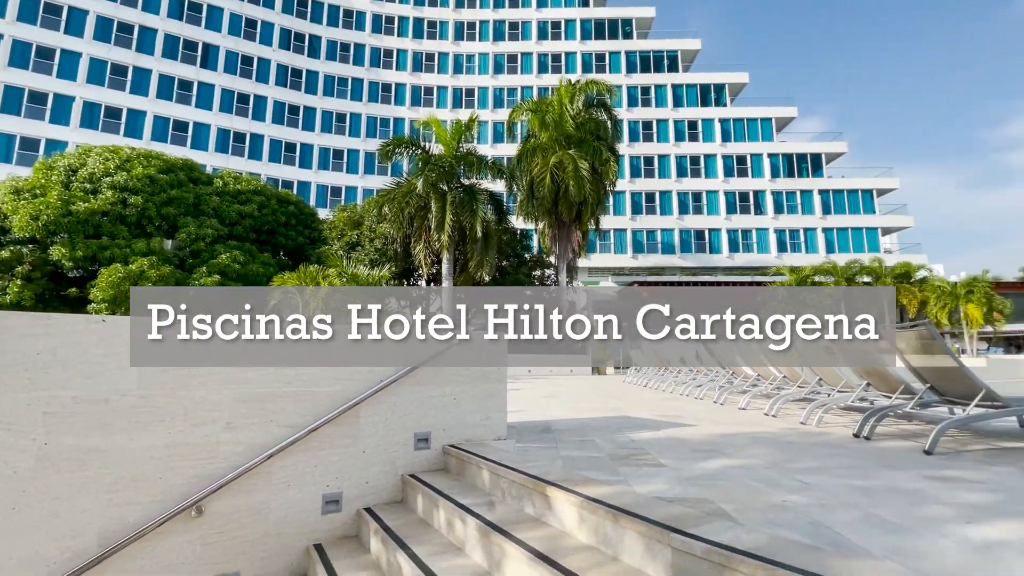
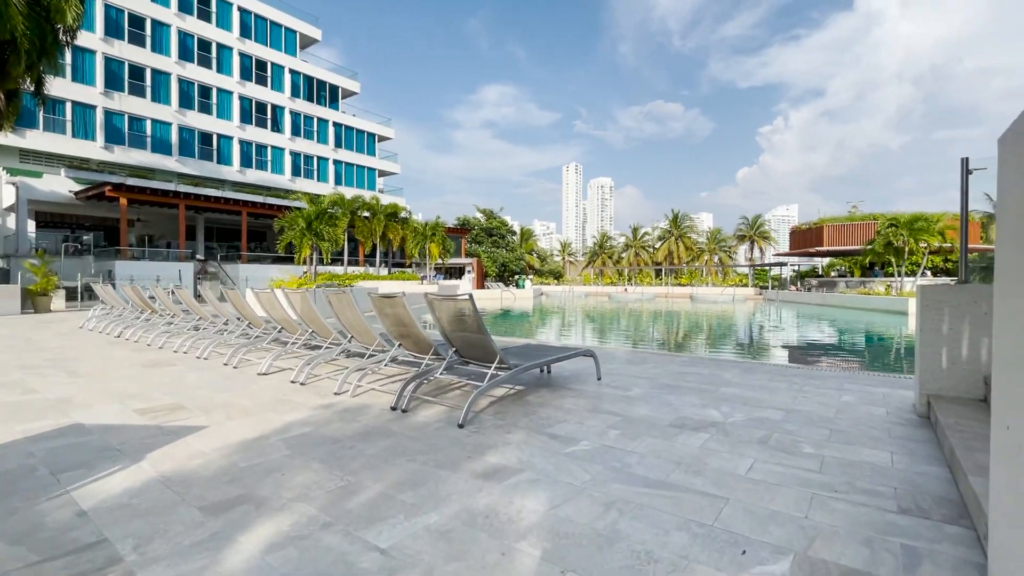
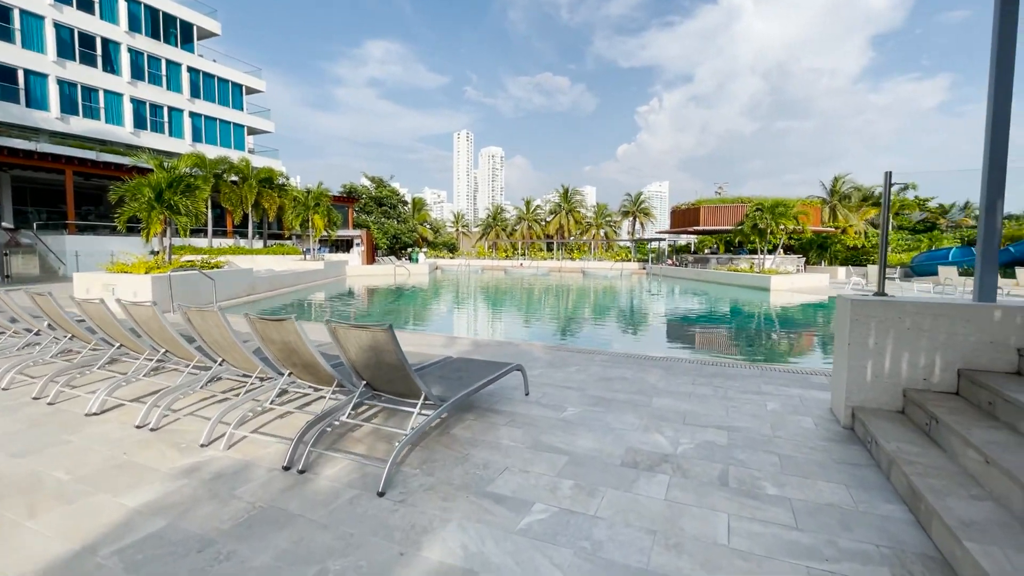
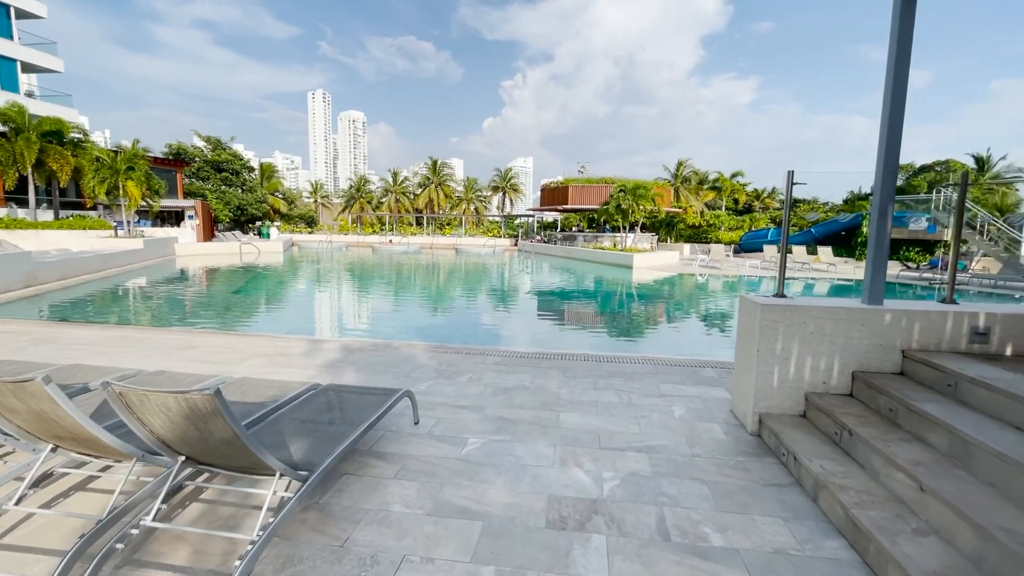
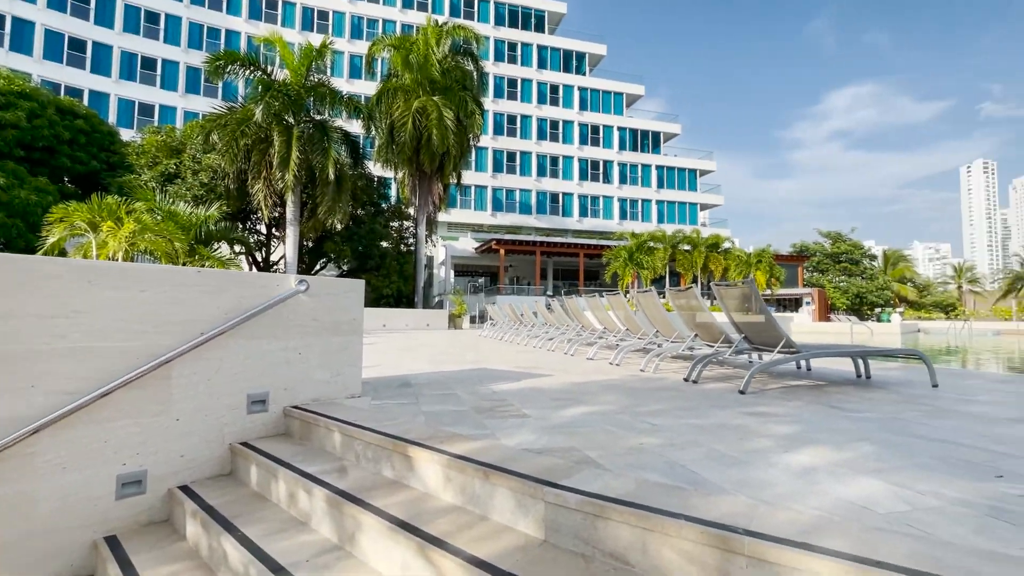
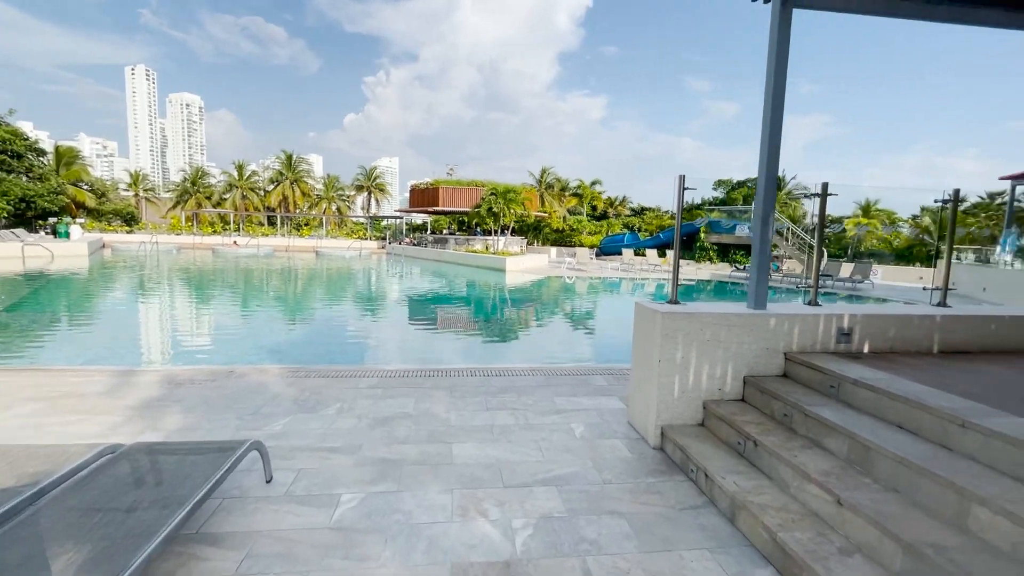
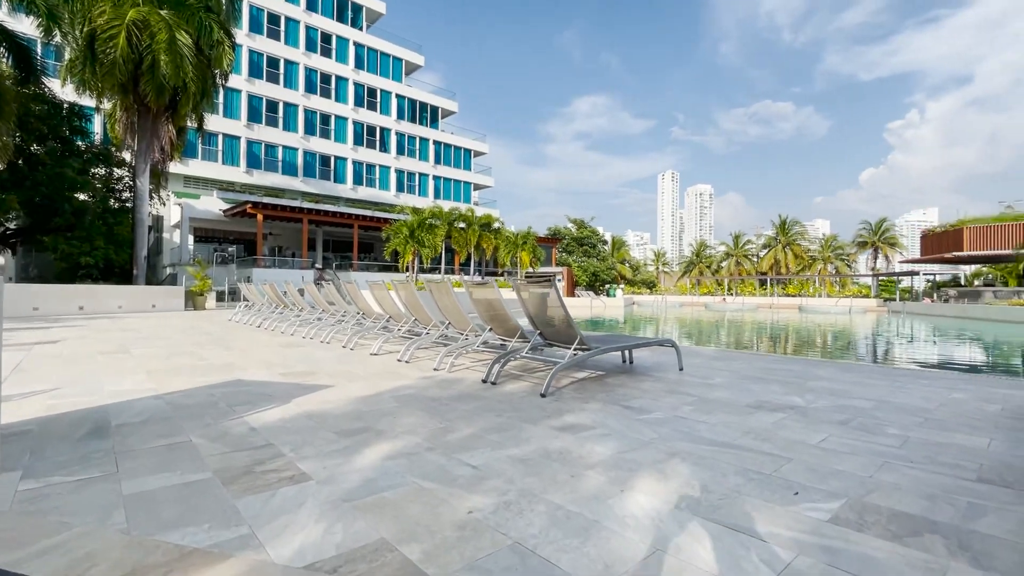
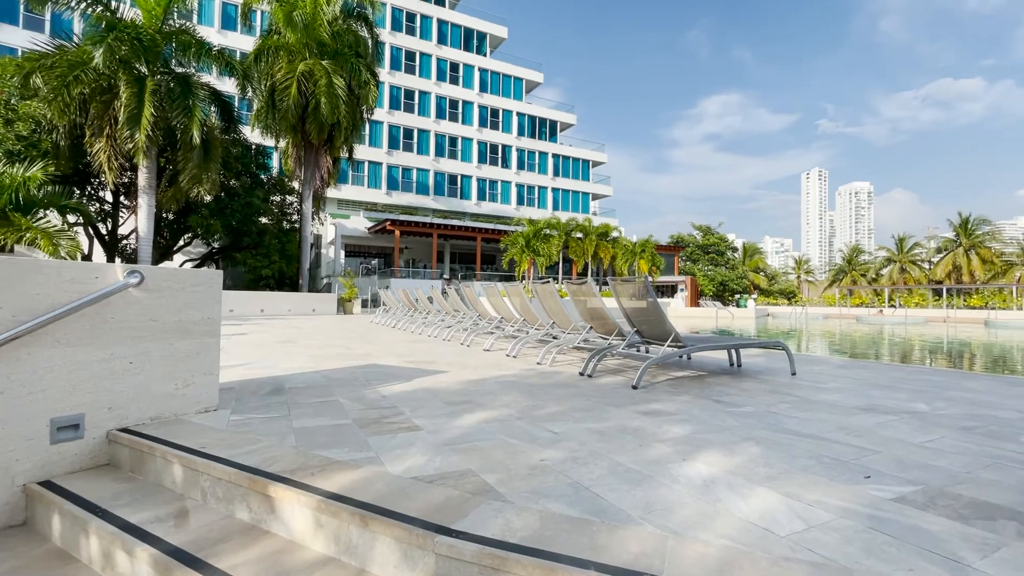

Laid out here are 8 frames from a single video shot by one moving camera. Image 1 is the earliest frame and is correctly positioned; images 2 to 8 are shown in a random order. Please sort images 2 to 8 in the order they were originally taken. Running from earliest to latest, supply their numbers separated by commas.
5, 8, 7, 2, 3, 4, 6
